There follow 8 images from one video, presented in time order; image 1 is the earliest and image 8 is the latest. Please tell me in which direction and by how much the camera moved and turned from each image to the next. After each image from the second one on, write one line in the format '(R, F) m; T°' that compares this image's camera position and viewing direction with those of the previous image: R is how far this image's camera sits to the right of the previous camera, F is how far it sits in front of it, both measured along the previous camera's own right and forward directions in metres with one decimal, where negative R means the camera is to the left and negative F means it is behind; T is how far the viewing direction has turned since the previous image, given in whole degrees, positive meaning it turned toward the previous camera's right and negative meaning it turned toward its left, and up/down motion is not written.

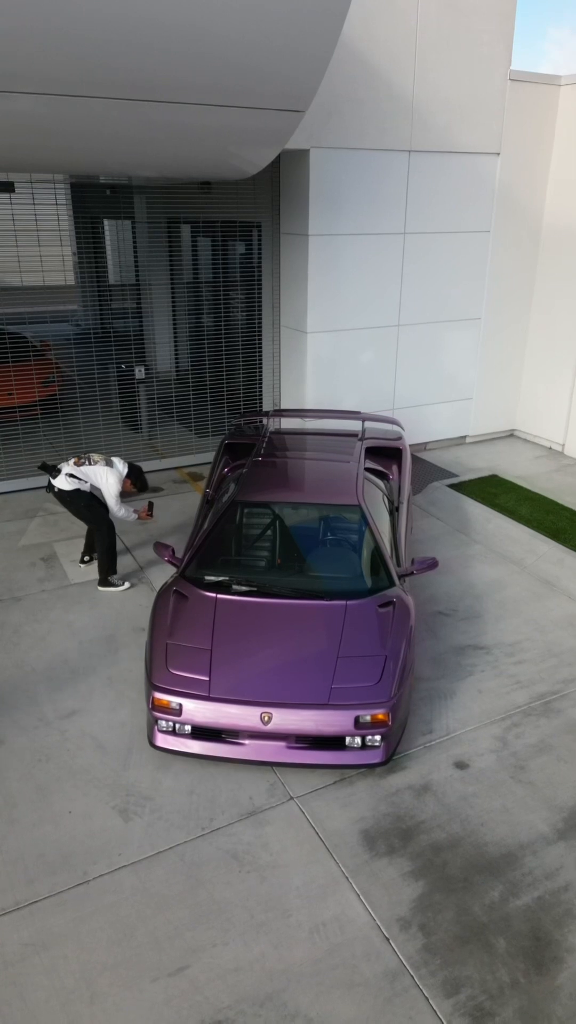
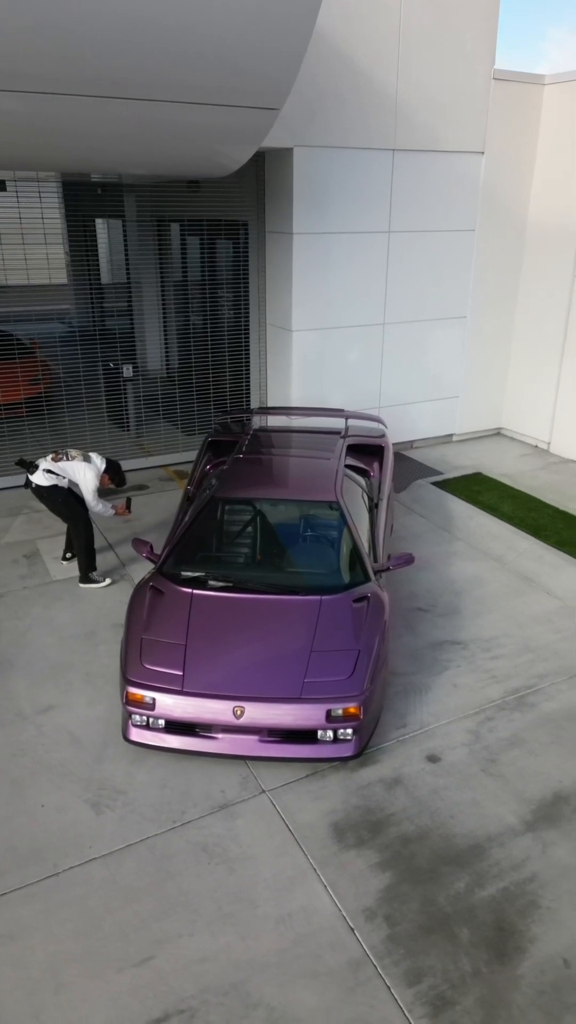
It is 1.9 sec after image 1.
(+0.2, 0.0) m; 0°
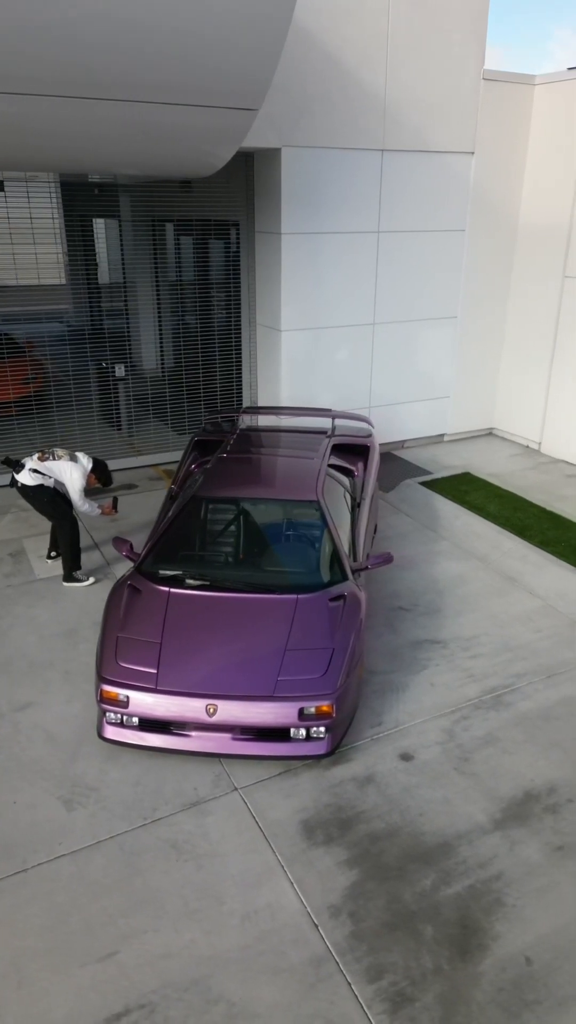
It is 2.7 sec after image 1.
(+0.2, 0.0) m; 0°
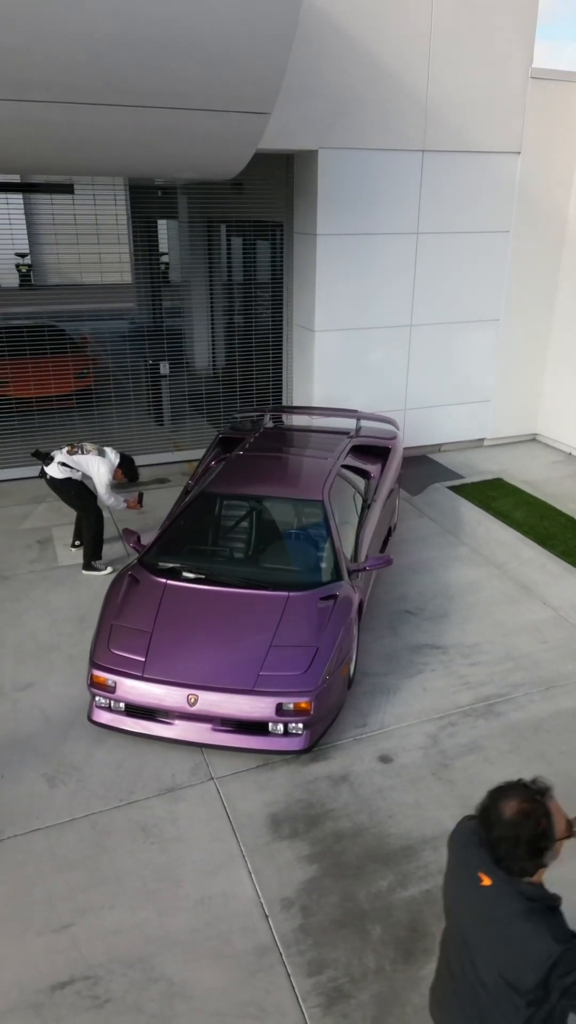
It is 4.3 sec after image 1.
(+0.5, 0.0) m; -5°
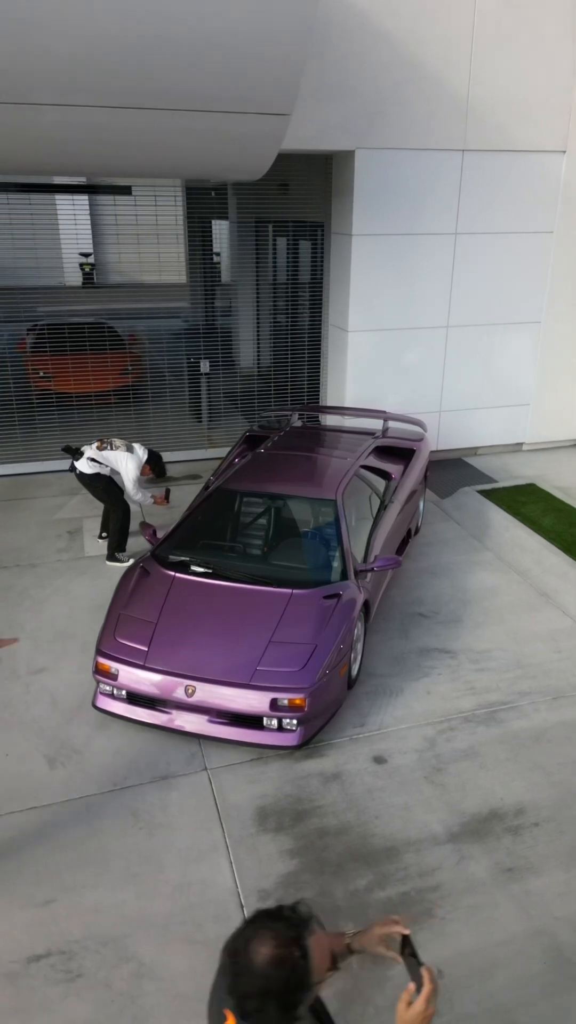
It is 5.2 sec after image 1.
(+0.3, 0.0) m; -4°
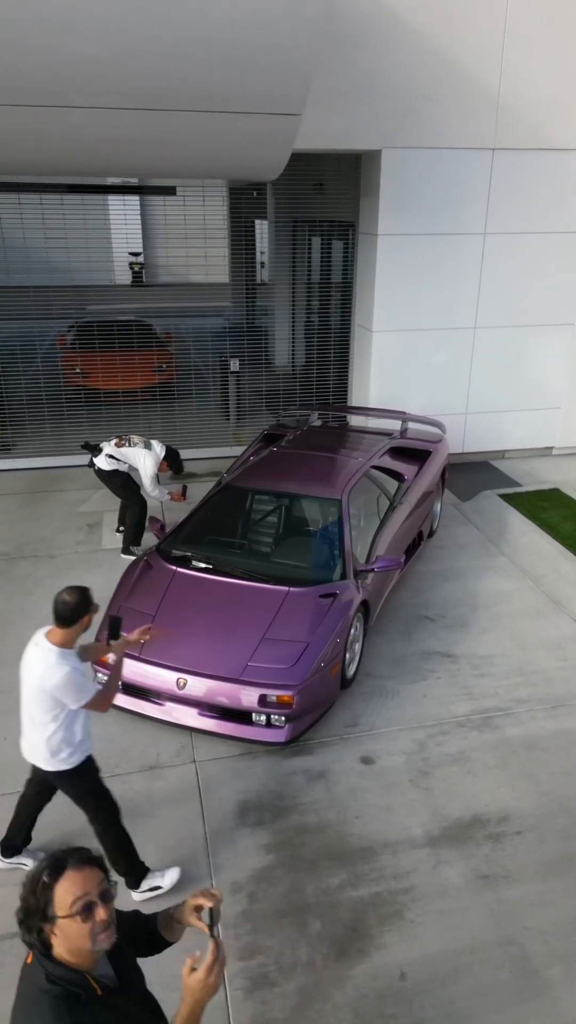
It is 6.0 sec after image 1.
(+0.3, 0.0) m; -4°
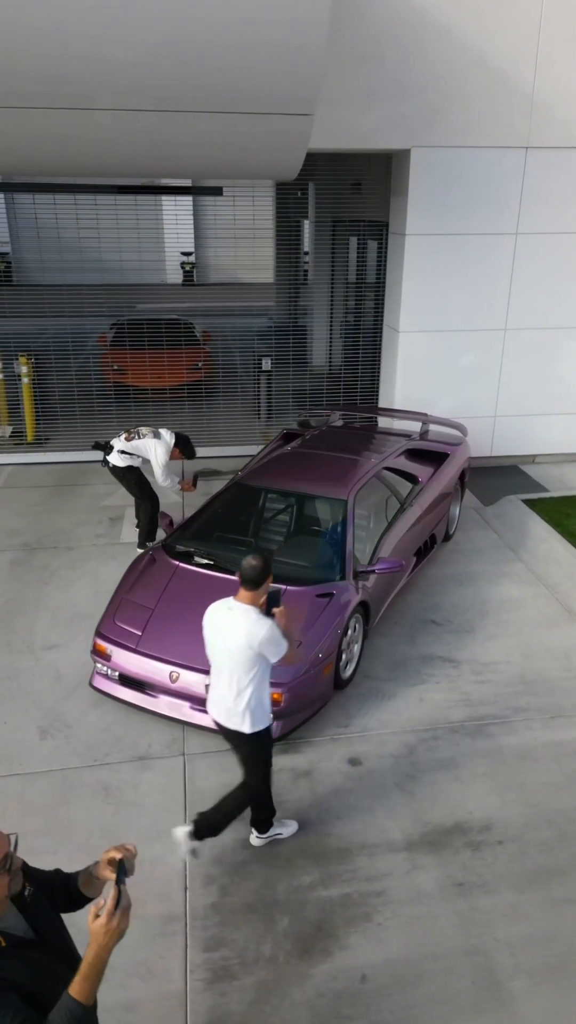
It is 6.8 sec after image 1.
(+0.3, 0.0) m; -4°
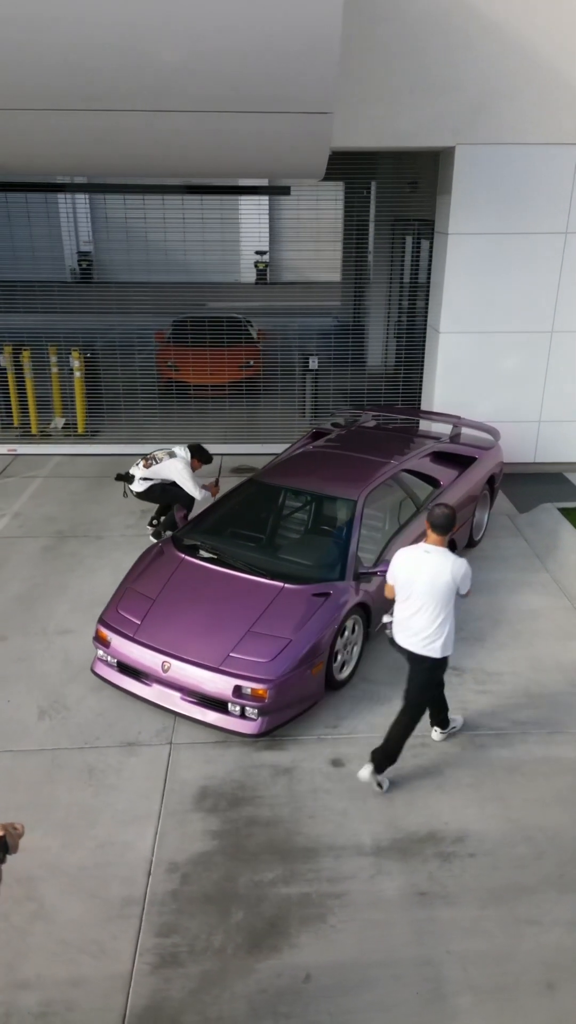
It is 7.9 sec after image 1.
(+0.5, 0.0) m; -6°
